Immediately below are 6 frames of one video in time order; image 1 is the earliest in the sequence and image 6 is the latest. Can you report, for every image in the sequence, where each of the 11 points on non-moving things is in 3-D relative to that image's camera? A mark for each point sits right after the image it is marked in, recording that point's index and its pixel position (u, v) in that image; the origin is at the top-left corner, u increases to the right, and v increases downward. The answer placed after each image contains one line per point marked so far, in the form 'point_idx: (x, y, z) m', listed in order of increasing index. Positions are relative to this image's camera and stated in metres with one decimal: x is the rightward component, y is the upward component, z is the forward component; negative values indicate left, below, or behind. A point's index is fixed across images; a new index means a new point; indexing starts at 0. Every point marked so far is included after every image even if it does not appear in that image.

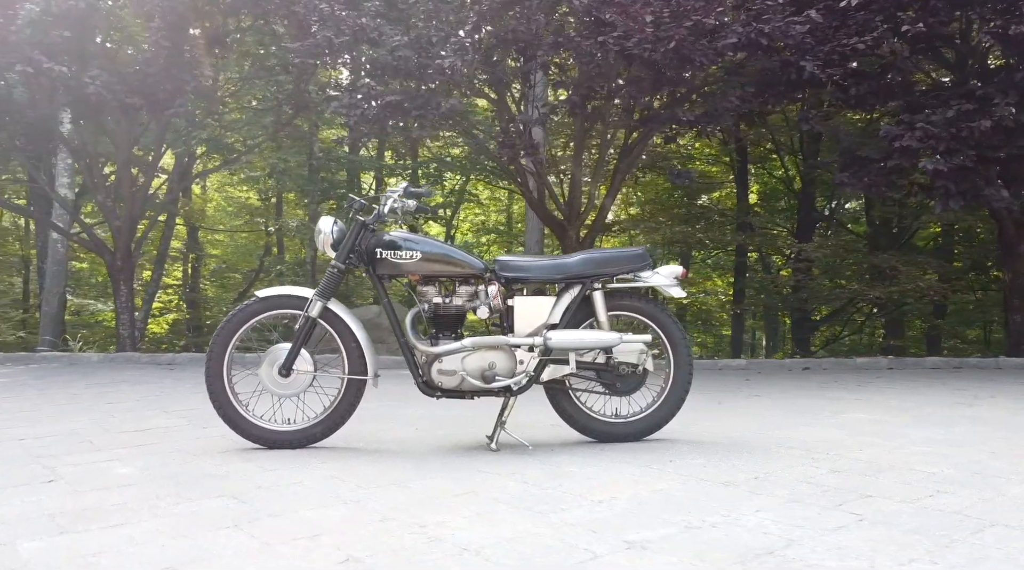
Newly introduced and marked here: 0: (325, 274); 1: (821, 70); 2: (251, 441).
0: (-1.1, +0.1, +5.5) m
1: (+3.0, +2.2, +9.1) m
2: (-1.6, -0.9, +5.5) m
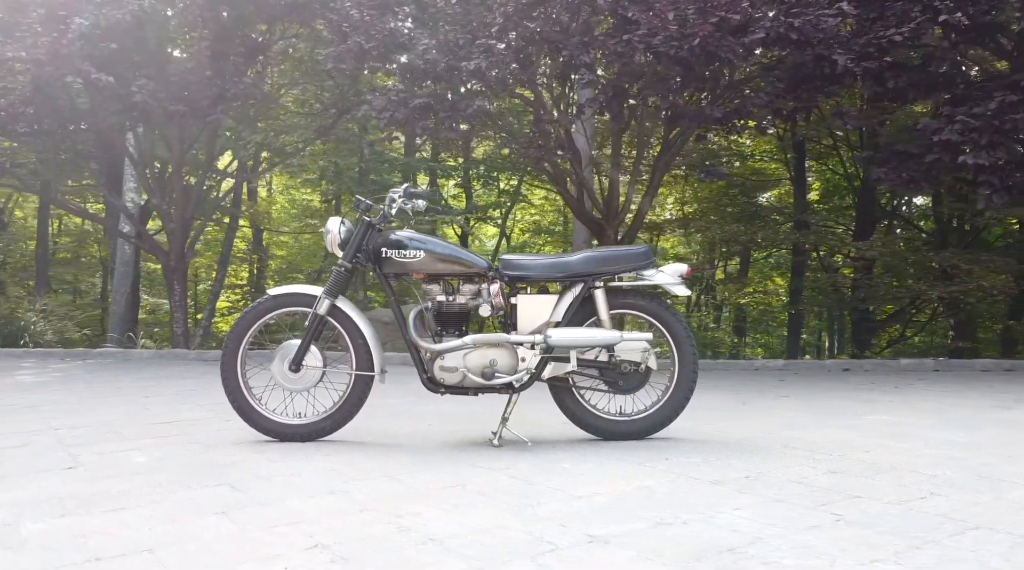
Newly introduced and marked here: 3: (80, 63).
0: (-1.1, +0.1, +5.7) m
1: (+3.3, +2.2, +8.9) m
2: (-1.6, -0.9, +5.8) m
3: (-5.0, +2.5, +10.1) m
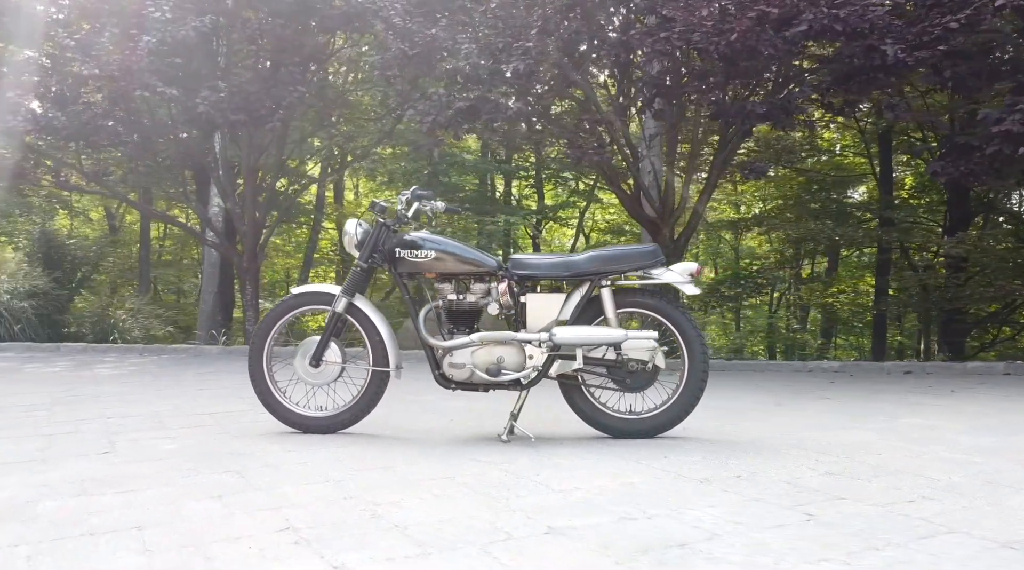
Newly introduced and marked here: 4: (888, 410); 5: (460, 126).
0: (-1.1, +0.1, +6.0) m
1: (+3.7, +2.2, +8.6) m
2: (-1.5, -0.9, +6.1) m
3: (-4.4, +2.5, +10.8) m
4: (+3.0, -1.0, +7.3) m
5: (-0.5, +1.7, +9.7) m
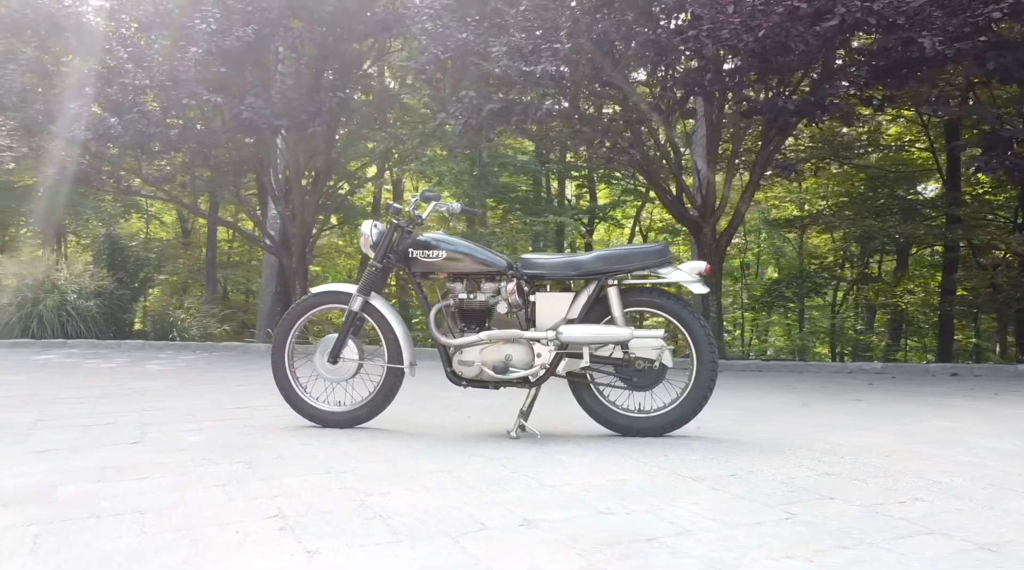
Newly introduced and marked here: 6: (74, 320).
0: (-1.0, +0.1, +6.2) m
1: (+4.0, +2.2, +8.4) m
2: (-1.4, -0.9, +6.3) m
3: (-3.9, +2.5, +11.3) m
4: (+3.2, -1.0, +7.2) m
5: (-0.1, +1.7, +9.8) m
6: (-5.9, -0.5, +12.2) m
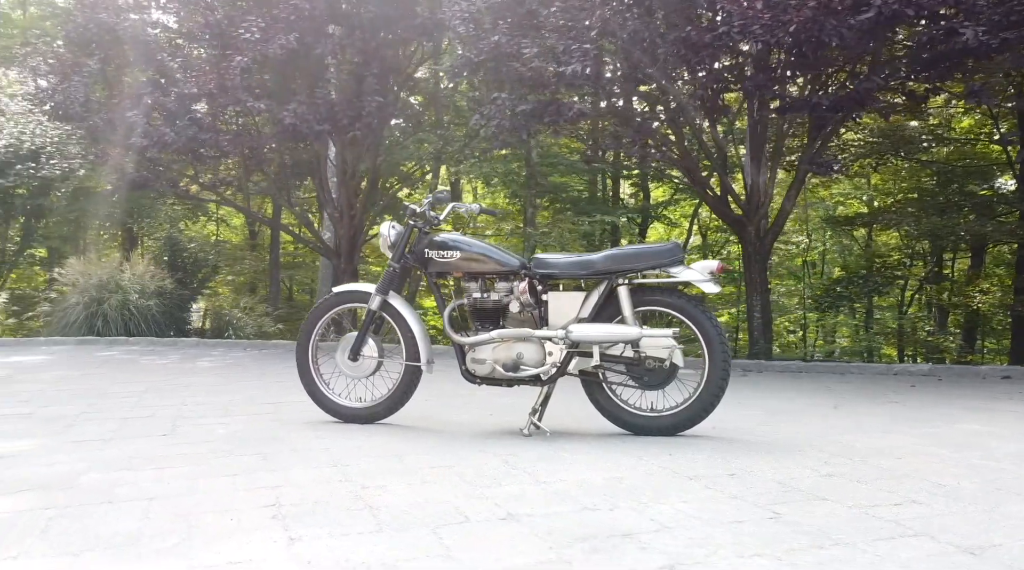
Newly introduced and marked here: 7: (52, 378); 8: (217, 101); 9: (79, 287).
0: (-0.9, +0.1, +6.4) m
1: (+4.3, +2.2, +8.1) m
2: (-1.3, -0.9, +6.5) m
3: (-3.4, +2.5, +11.7) m
4: (+3.3, -1.0, +7.0) m
5: (+0.3, +1.7, +9.9) m
6: (-5.3, -0.5, +12.7) m
7: (-4.5, -0.9, +9.0) m
8: (-3.8, +2.4, +12.0) m
9: (-6.1, 0.0, +12.9) m
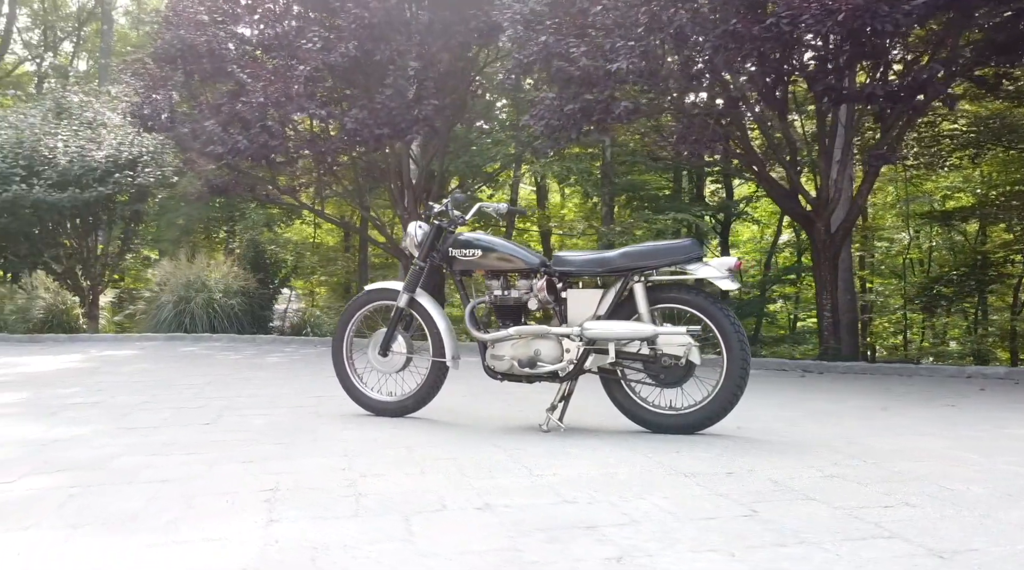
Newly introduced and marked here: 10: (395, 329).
0: (-0.7, +0.1, +6.5) m
1: (+4.6, +2.2, +7.6) m
2: (-1.1, -0.9, +6.8) m
3: (-2.5, +2.5, +12.2) m
4: (+3.6, -1.0, +6.6) m
5: (+0.9, +1.7, +9.9) m
6: (-4.2, -0.5, +13.4) m
7: (-4.0, -0.9, +9.6) m
8: (-2.9, +2.4, +12.5) m
9: (-5.1, 0.0, +13.7) m
10: (-0.8, -0.3, +6.6) m
